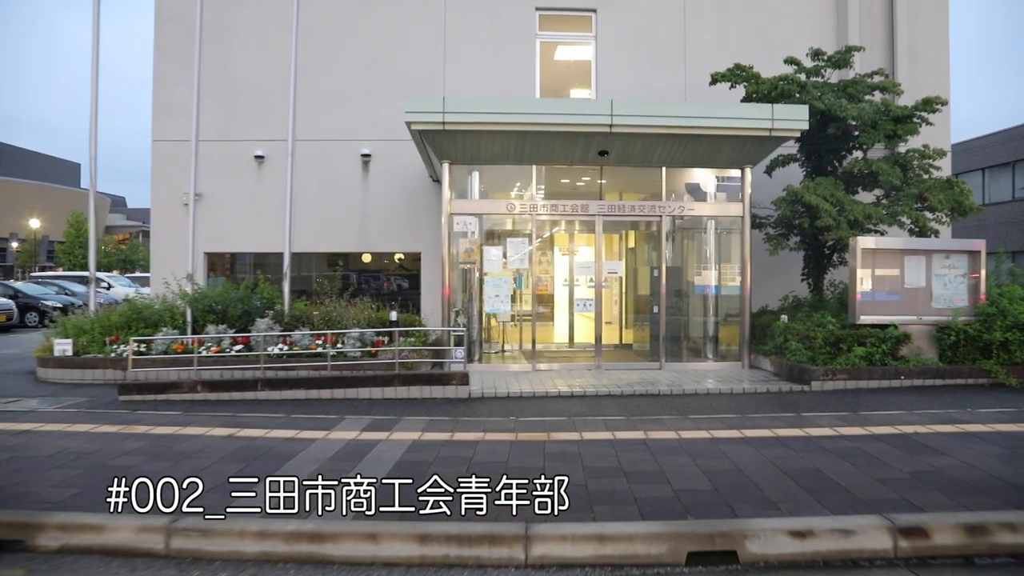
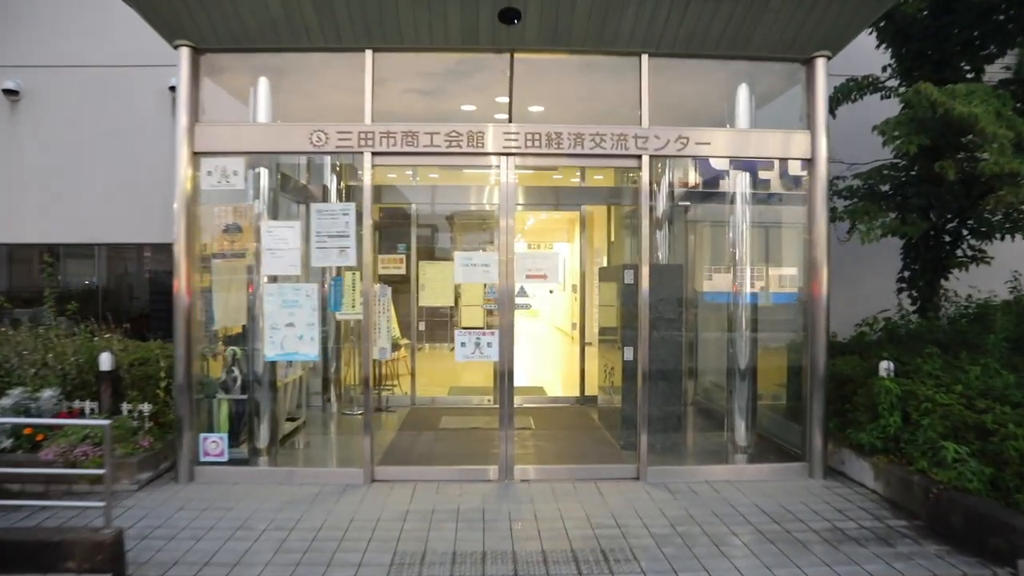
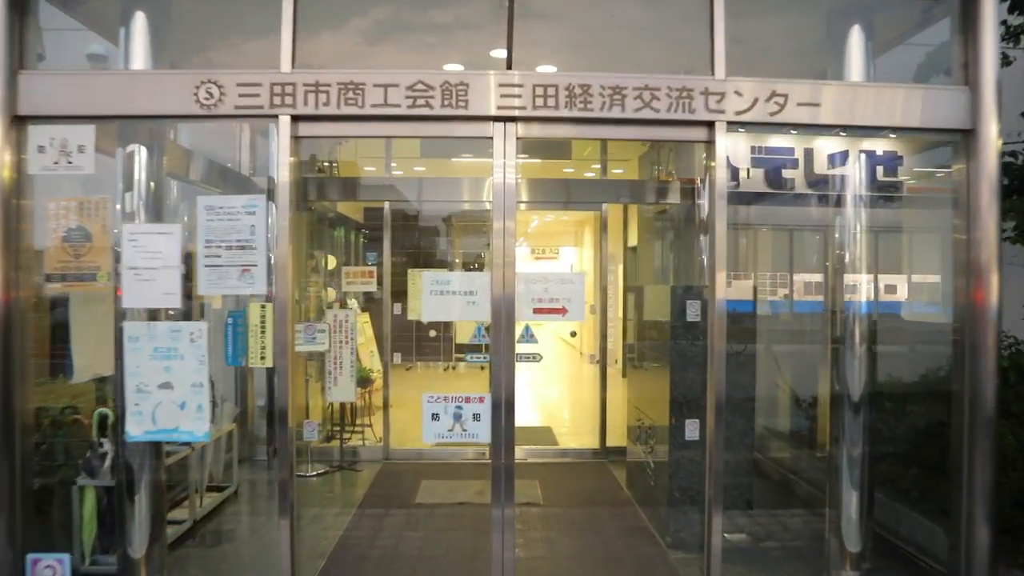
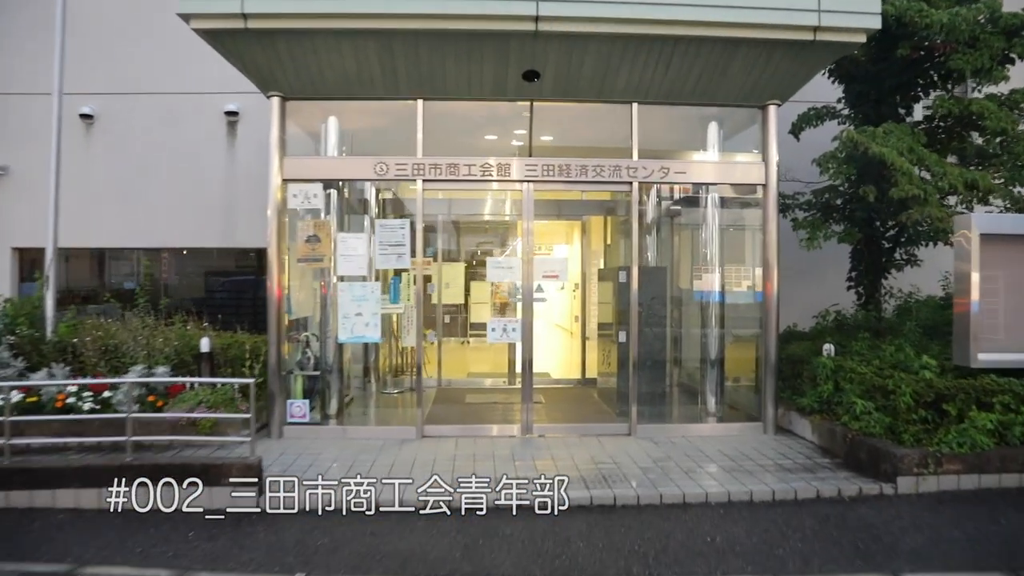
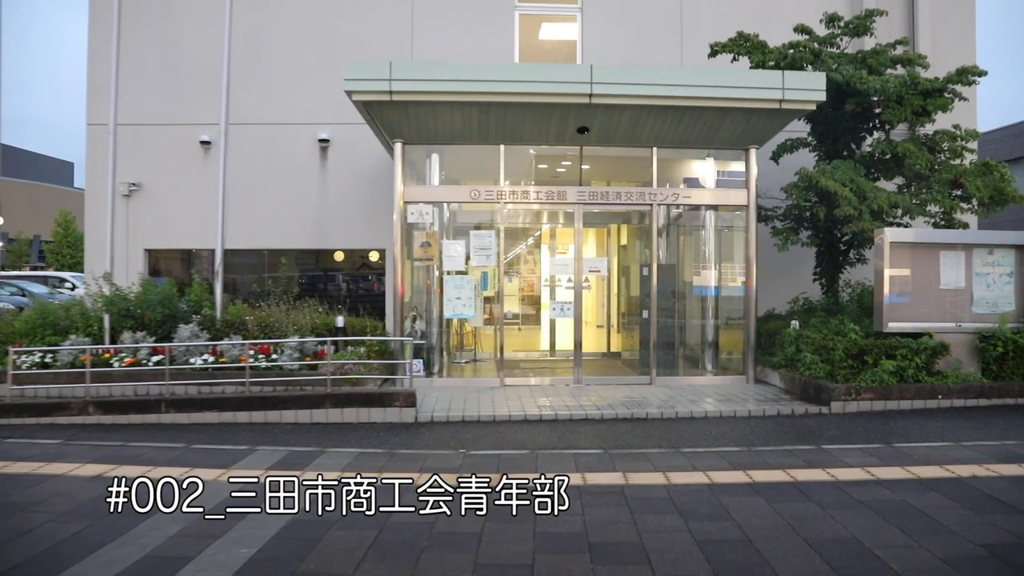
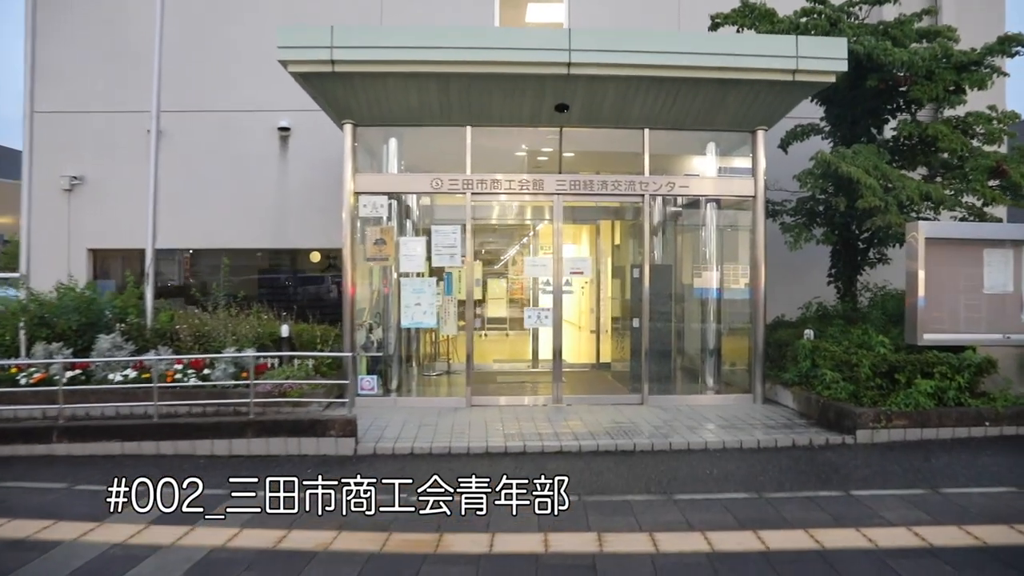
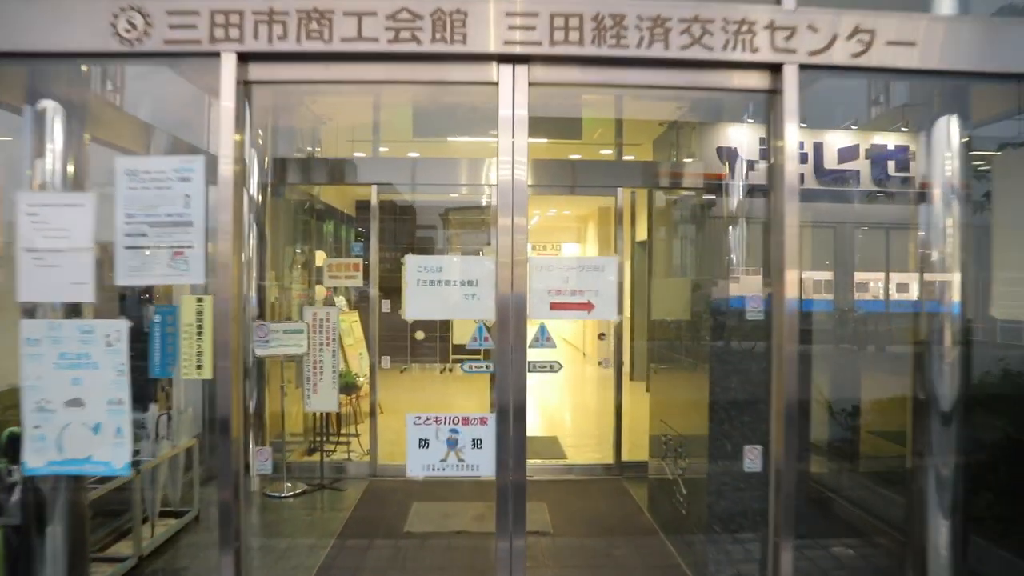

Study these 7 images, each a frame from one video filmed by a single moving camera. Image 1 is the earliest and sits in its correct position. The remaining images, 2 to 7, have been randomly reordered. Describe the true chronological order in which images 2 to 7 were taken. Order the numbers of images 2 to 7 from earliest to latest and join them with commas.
5, 6, 4, 2, 3, 7
